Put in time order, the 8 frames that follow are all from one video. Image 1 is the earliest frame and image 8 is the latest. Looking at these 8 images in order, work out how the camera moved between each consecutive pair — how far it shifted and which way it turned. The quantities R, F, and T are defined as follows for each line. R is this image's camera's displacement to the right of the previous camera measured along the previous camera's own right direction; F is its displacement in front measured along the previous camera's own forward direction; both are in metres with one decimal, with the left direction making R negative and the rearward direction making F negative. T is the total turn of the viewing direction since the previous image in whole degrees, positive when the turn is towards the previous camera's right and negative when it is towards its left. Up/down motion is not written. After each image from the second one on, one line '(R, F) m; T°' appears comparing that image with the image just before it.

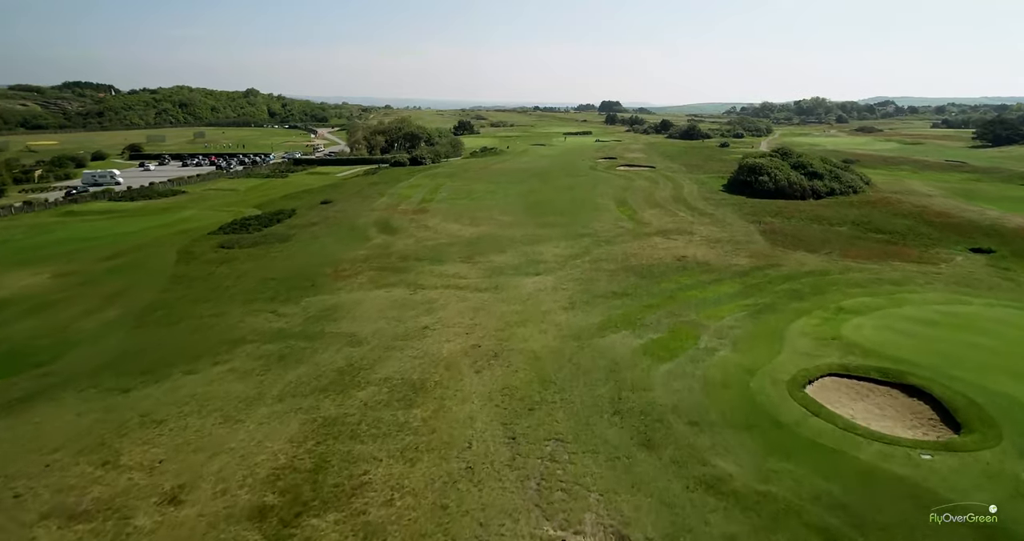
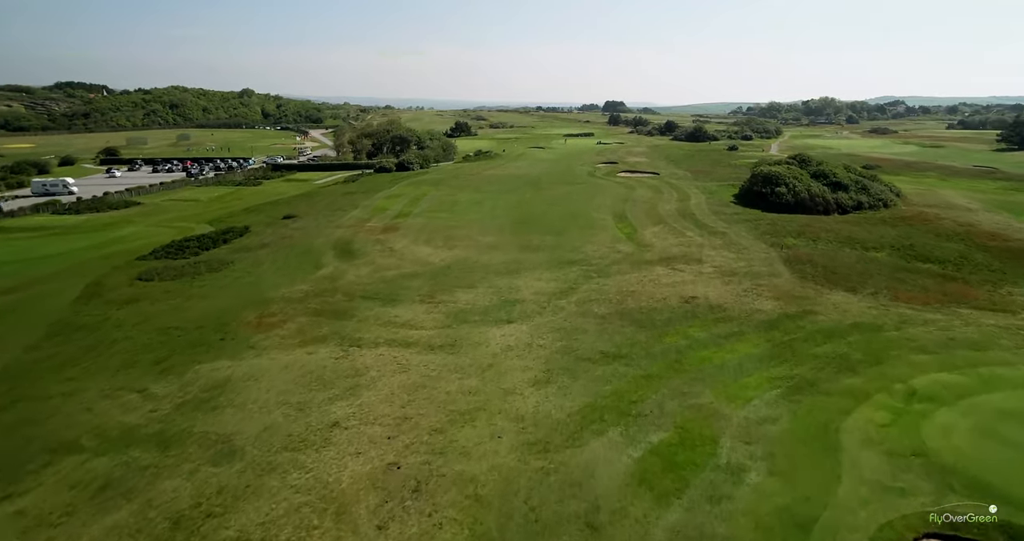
(+1.7, +6.5) m; 0°
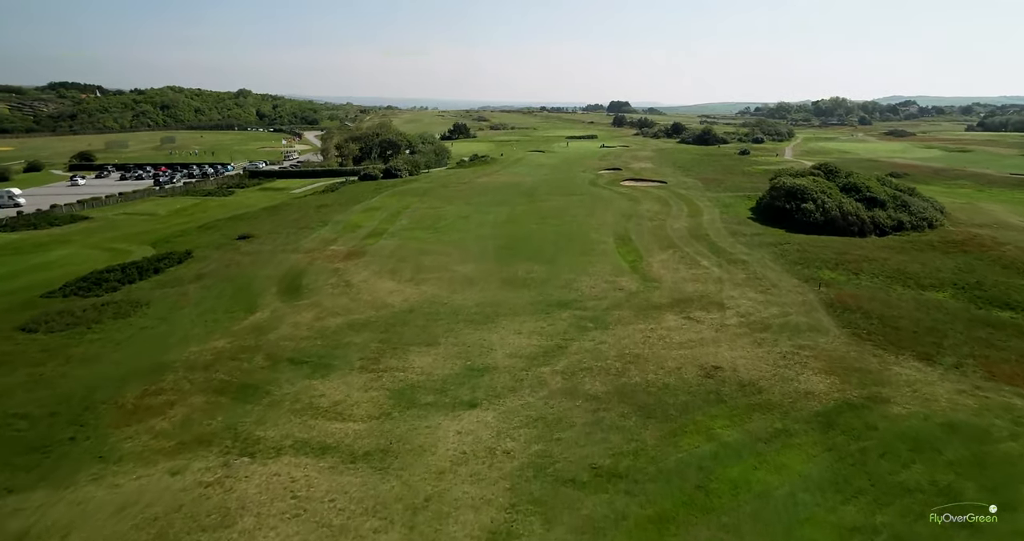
(+1.4, +6.6) m; 0°
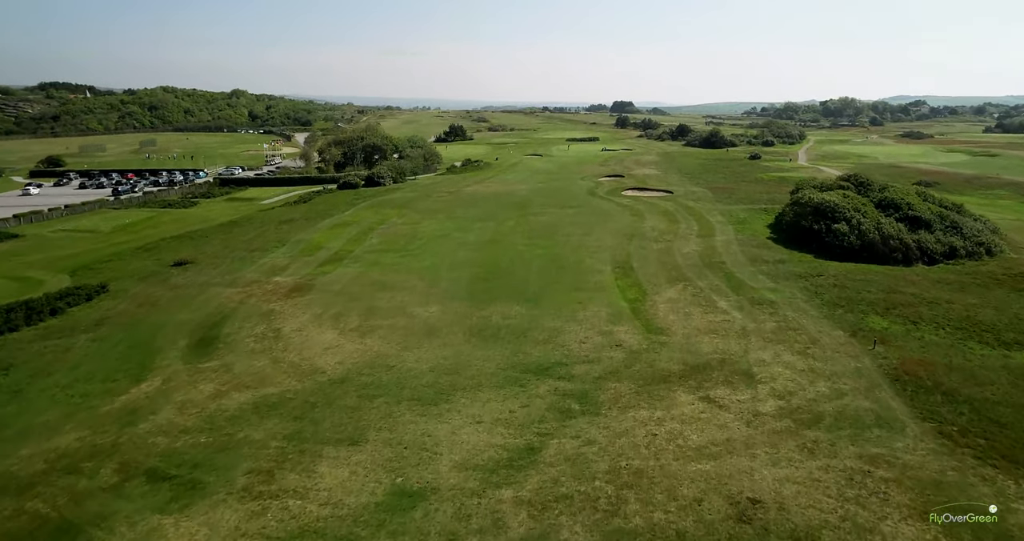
(+1.5, +6.7) m; 0°
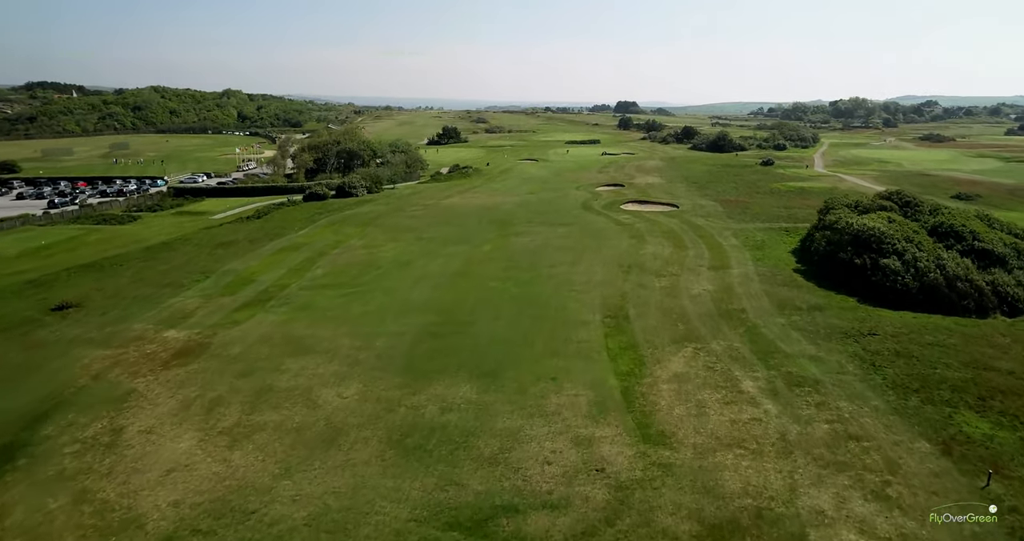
(+2.1, +8.0) m; 0°
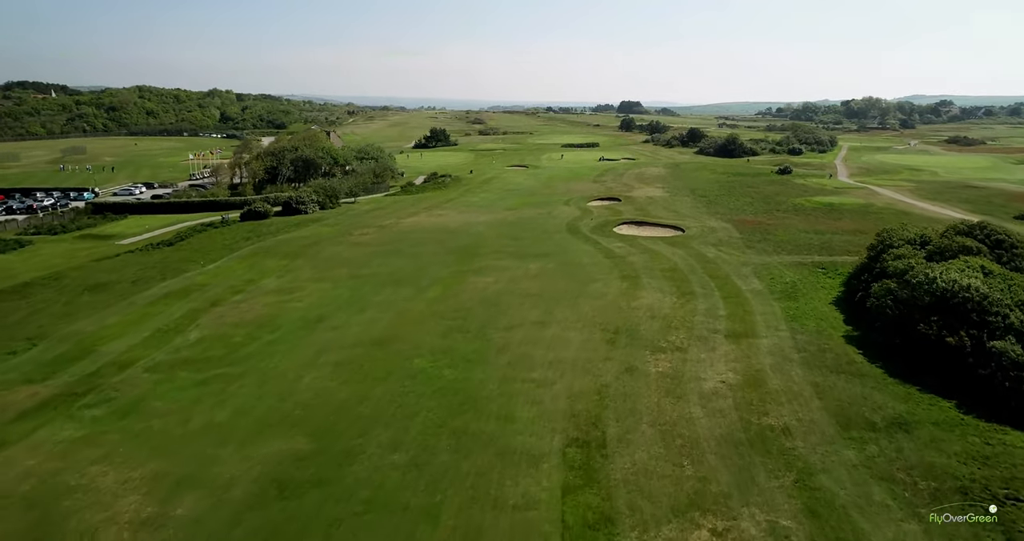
(+2.9, +10.5) m; 0°
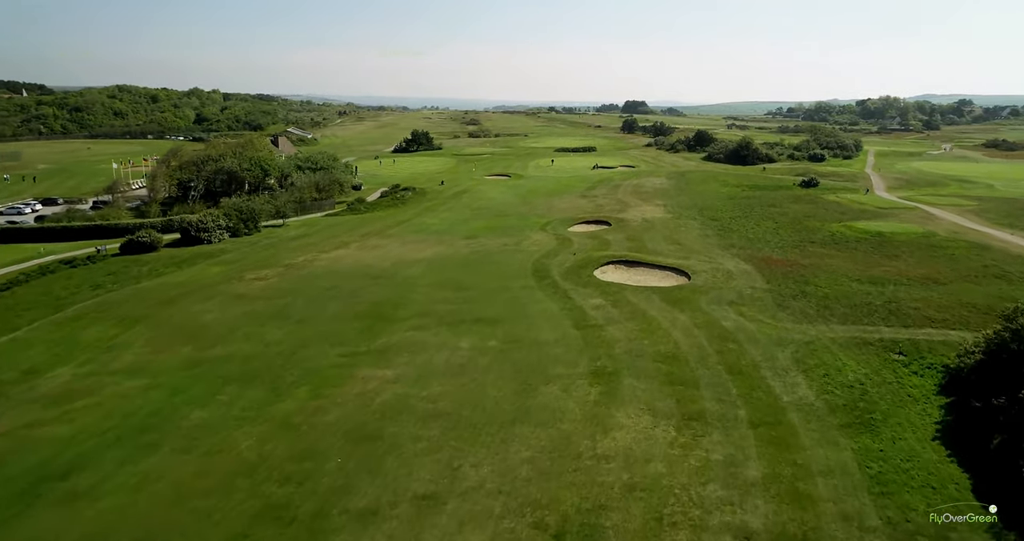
(+3.8, +12.8) m; -1°
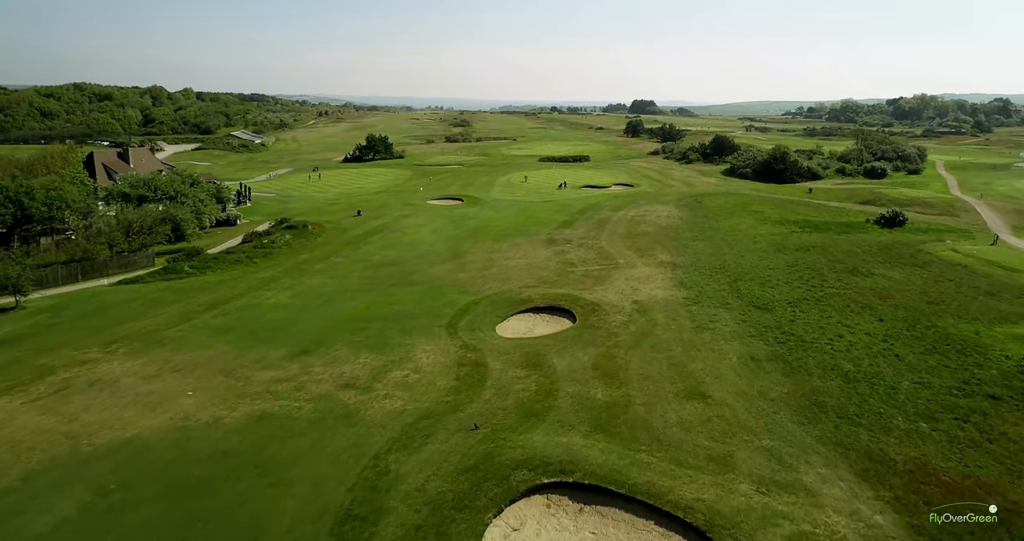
(+6.1, +23.2) m; -1°
